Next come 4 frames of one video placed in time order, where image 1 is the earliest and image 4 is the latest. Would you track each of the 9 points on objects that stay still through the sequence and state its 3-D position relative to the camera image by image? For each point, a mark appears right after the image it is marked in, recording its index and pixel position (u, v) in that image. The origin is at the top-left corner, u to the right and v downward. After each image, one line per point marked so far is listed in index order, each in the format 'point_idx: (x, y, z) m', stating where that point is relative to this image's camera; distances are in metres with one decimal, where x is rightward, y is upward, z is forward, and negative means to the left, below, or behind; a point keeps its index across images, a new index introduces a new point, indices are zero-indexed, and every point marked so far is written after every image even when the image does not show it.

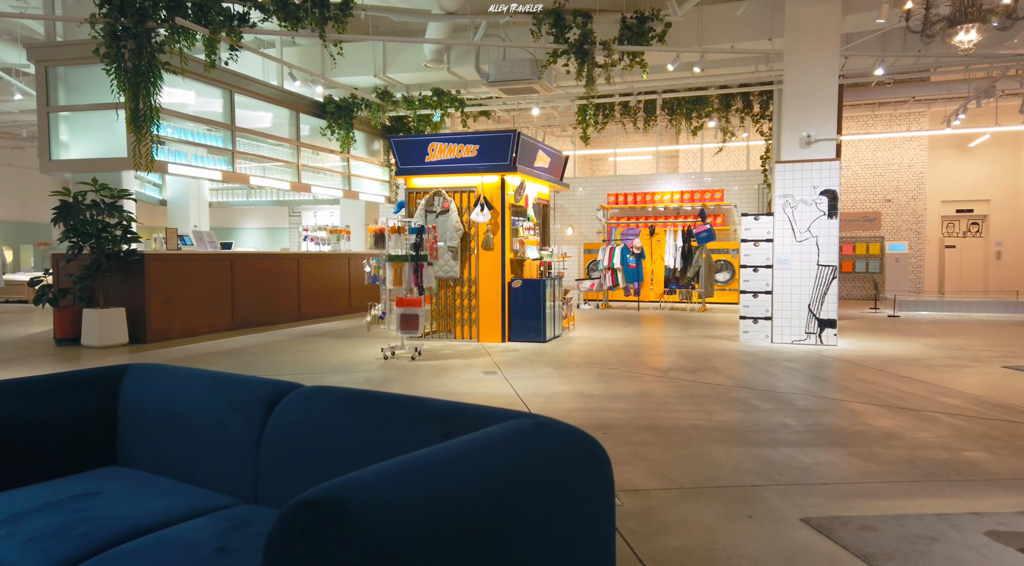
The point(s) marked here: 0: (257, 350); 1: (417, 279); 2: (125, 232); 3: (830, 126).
0: (-3.0, -0.8, +8.0) m
1: (-1.0, 0.0, +7.1) m
2: (-4.7, +0.6, +8.4) m
3: (+3.7, +1.8, +8.1) m
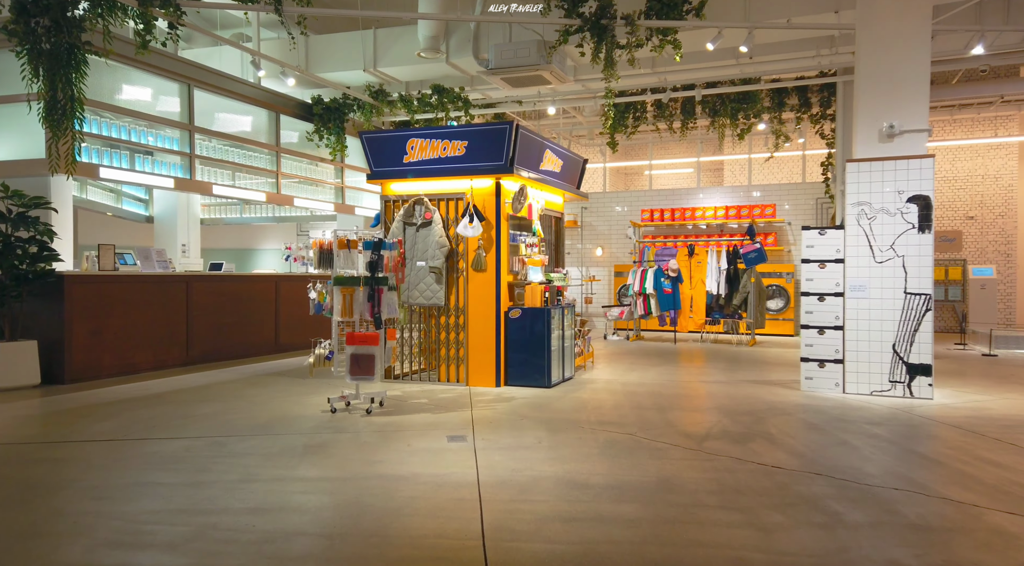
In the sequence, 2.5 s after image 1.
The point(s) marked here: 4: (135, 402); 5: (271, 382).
0: (-3.0, -1.0, +6.5) m
1: (-1.1, -0.2, +5.5) m
2: (-4.7, +0.3, +6.9) m
3: (+3.6, +1.5, +6.2) m
4: (-3.4, -1.1, +6.3) m
5: (-2.5, -1.0, +7.1) m
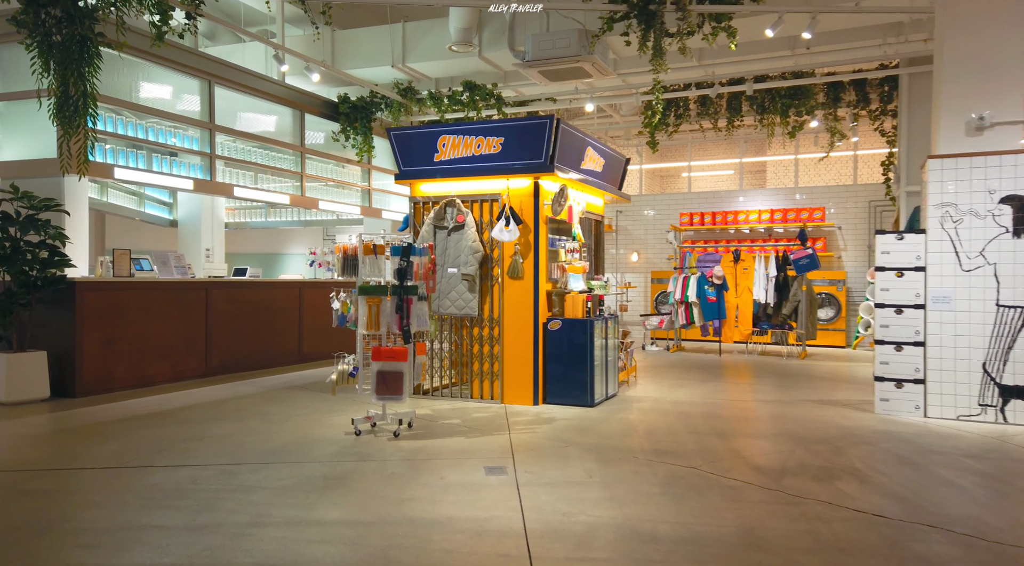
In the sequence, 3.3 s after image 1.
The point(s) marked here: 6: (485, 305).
0: (-2.7, -1.1, +6.0) m
1: (-0.8, -0.3, +4.9) m
2: (-4.3, +0.3, +6.6) m
3: (+4.0, +1.4, +5.5) m
4: (-3.0, -1.1, +5.8) m
5: (-2.1, -1.1, +6.7) m
6: (-0.2, -0.2, +6.5) m
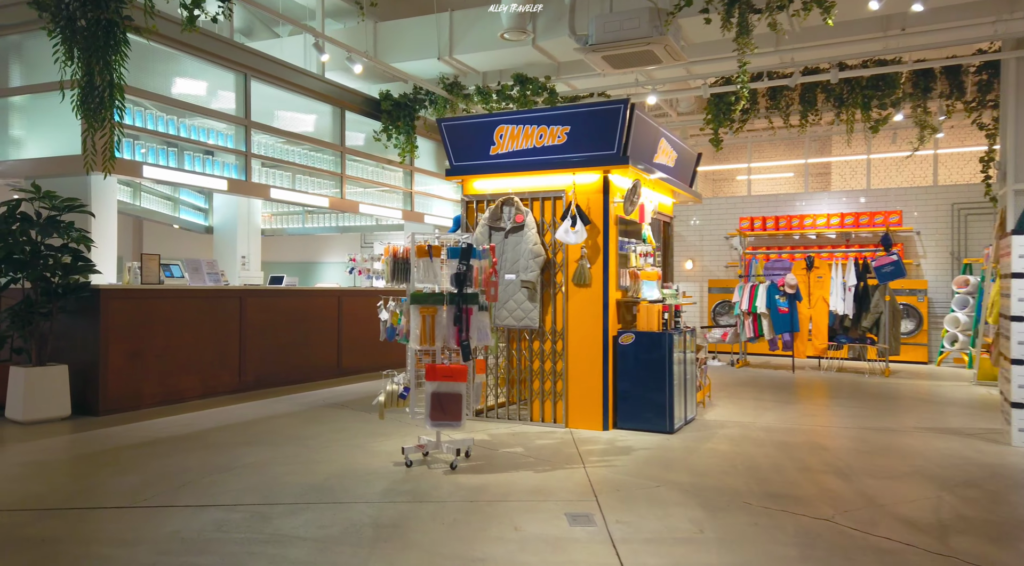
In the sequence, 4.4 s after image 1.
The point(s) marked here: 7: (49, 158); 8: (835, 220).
0: (-2.2, -1.2, +5.4) m
1: (-0.3, -0.3, +4.2) m
2: (-3.8, +0.2, +6.0) m
3: (+4.5, +1.4, +4.6) m
4: (-2.5, -1.2, +5.2) m
5: (-1.6, -1.2, +6.0) m
6: (+0.3, -0.3, +5.7) m
7: (-4.2, +1.1, +6.3) m
8: (+5.1, +1.0, +10.9) m
